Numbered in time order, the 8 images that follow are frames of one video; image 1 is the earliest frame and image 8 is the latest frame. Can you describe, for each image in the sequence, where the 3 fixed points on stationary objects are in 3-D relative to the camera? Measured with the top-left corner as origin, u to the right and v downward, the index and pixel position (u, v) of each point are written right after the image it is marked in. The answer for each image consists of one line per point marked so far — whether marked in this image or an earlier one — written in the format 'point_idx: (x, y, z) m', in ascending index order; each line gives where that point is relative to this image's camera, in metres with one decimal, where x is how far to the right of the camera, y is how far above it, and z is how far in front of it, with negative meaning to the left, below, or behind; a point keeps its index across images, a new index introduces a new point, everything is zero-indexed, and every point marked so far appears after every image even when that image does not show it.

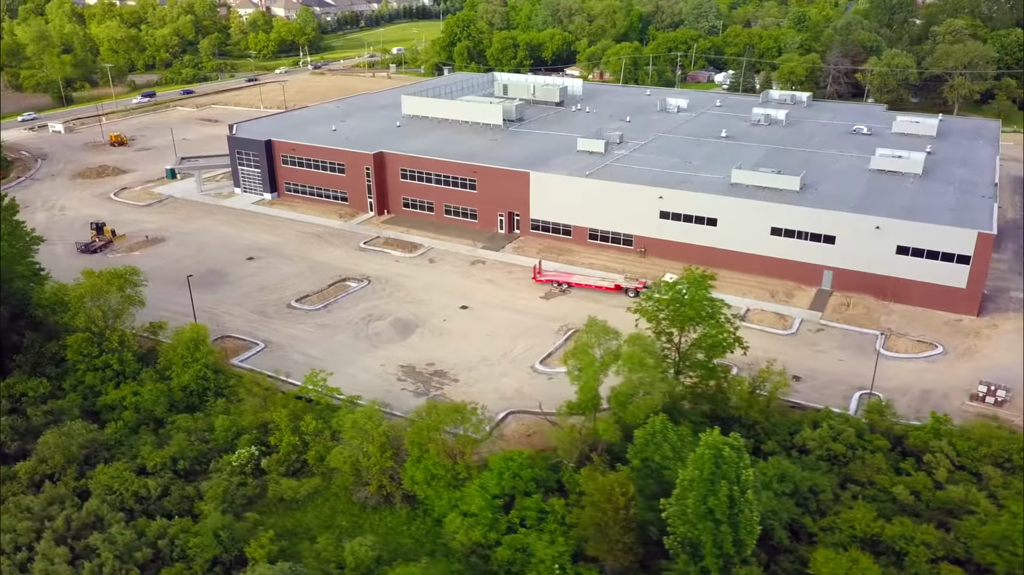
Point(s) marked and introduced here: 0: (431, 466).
0: (-1.8, -4.1, +18.6) m
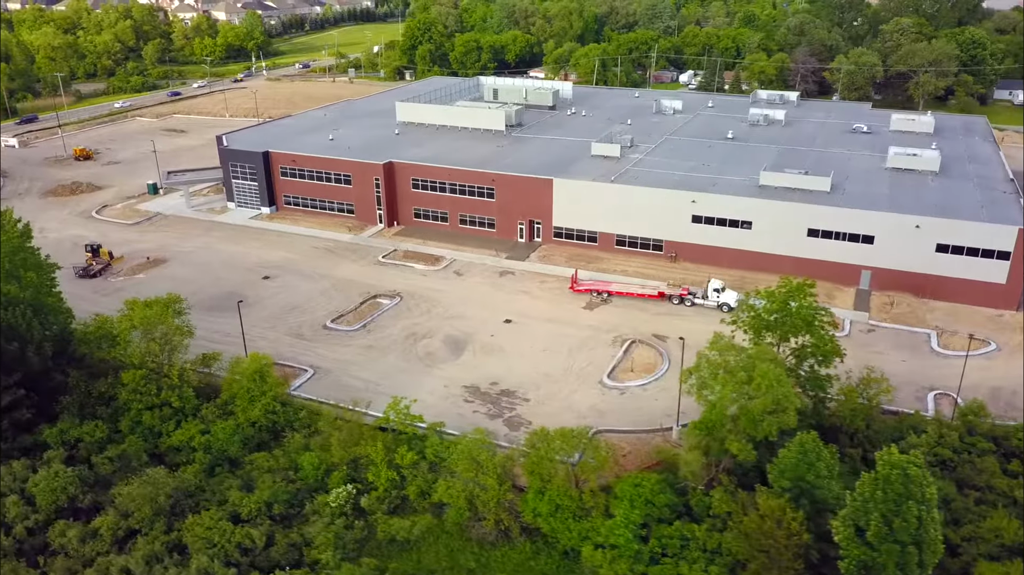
0: (+1.0, -4.6, +17.7) m
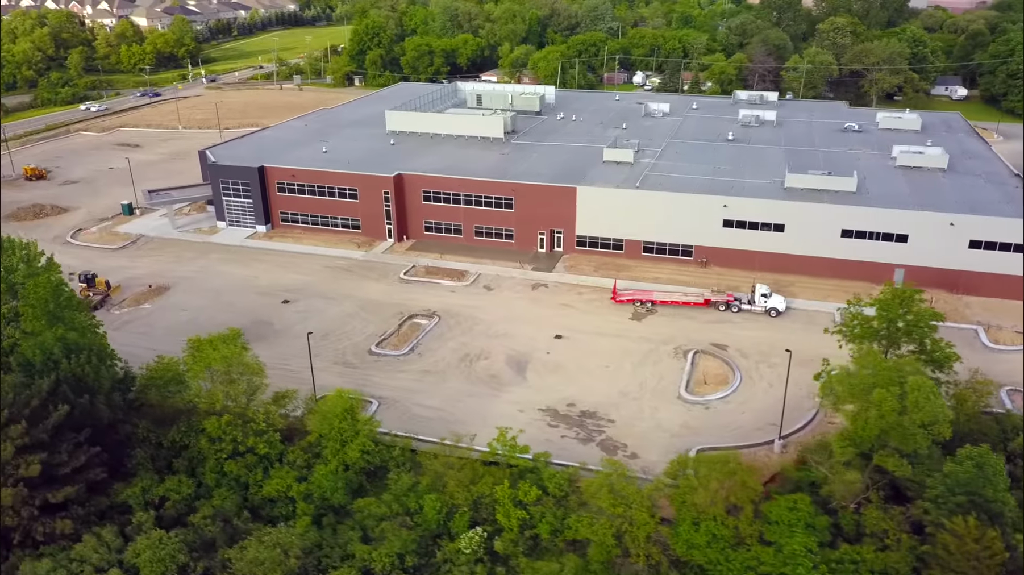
0: (+4.2, -5.0, +16.9) m
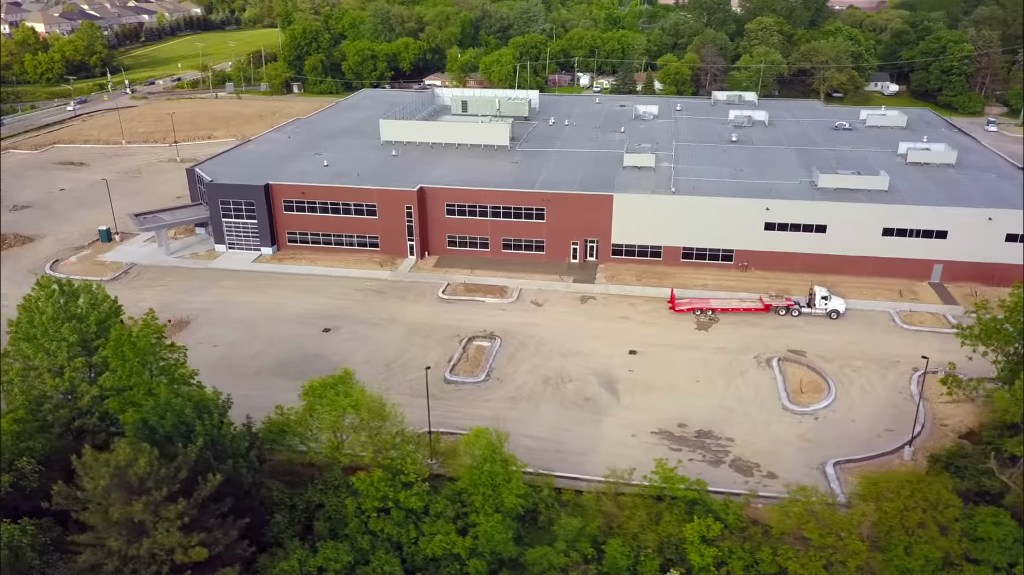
0: (+8.3, -5.3, +16.3) m
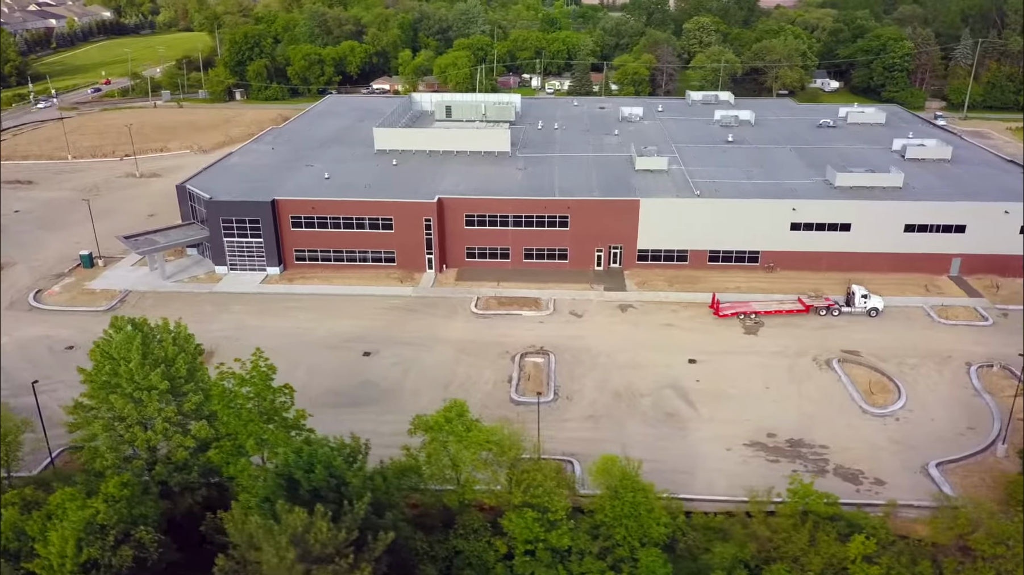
0: (+11.5, -5.3, +16.3) m
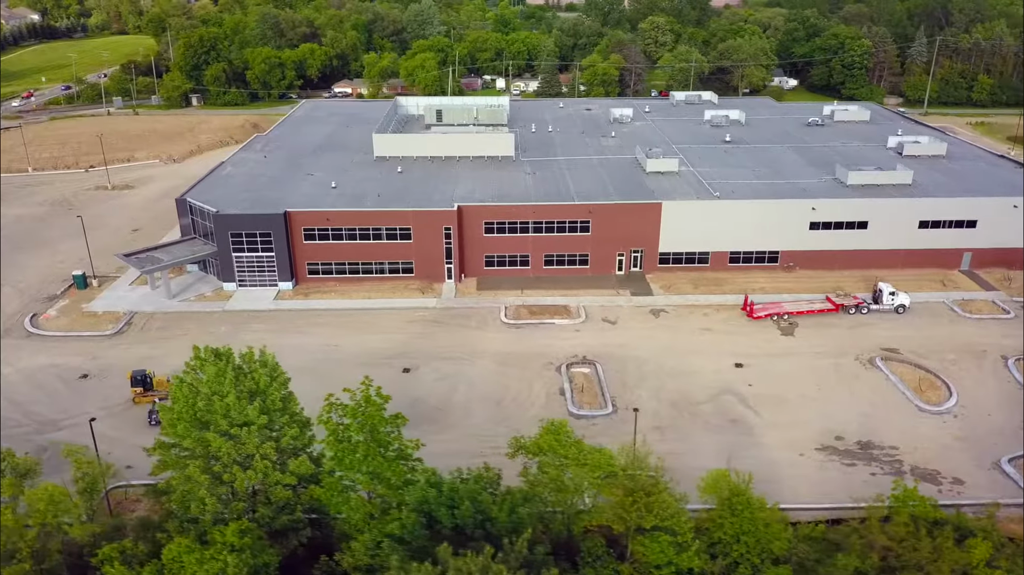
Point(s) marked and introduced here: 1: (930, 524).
0: (+14.0, -5.2, +16.6) m
1: (+9.1, -5.1, +17.5) m
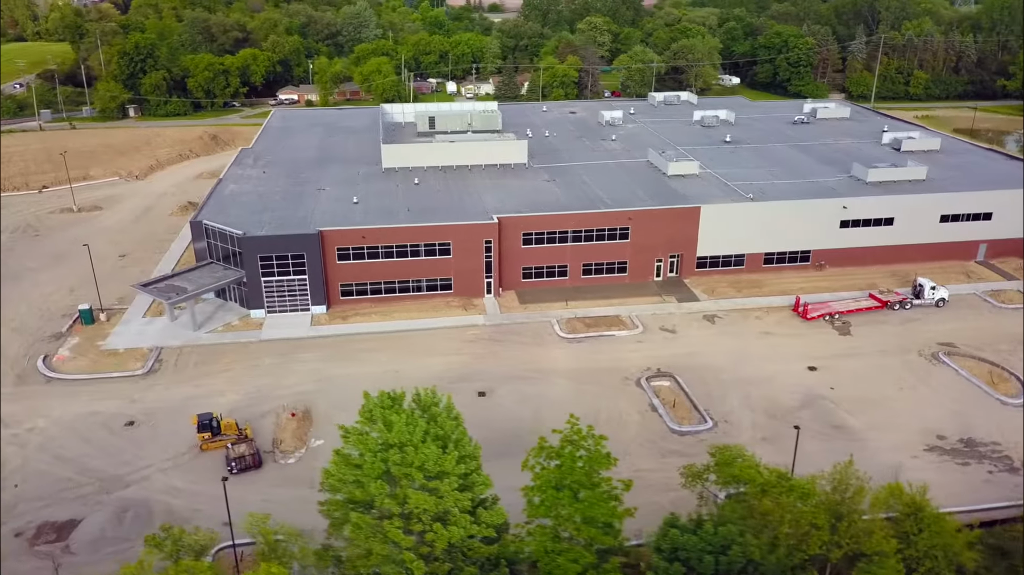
0: (+17.7, -5.0, +17.3) m
1: (+12.8, -5.0, +17.6) m
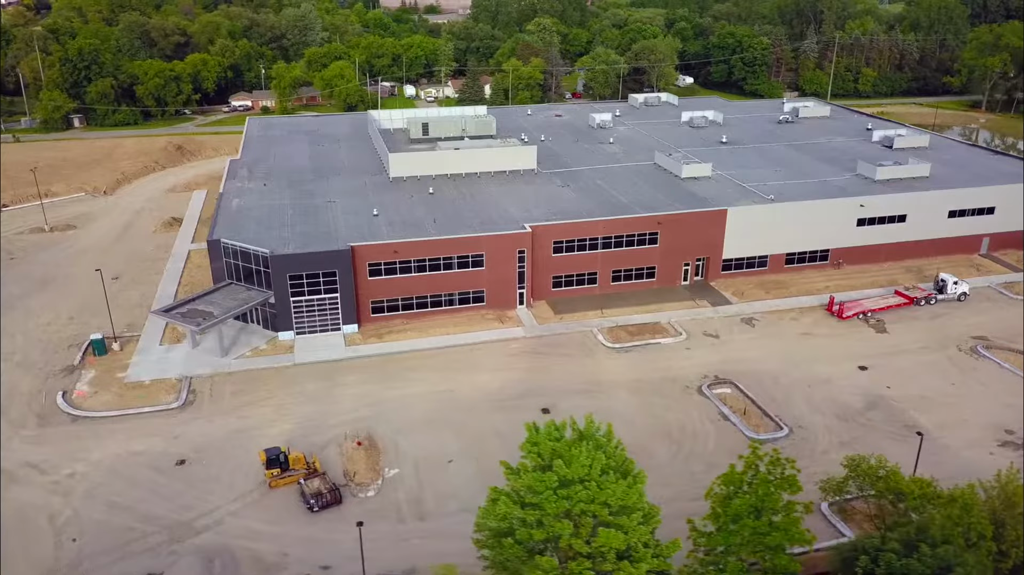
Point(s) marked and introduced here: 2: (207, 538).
0: (+20.4, -4.7, +18.3) m
1: (+15.5, -4.9, +18.1) m
2: (-7.3, -6.0, +19.3) m
